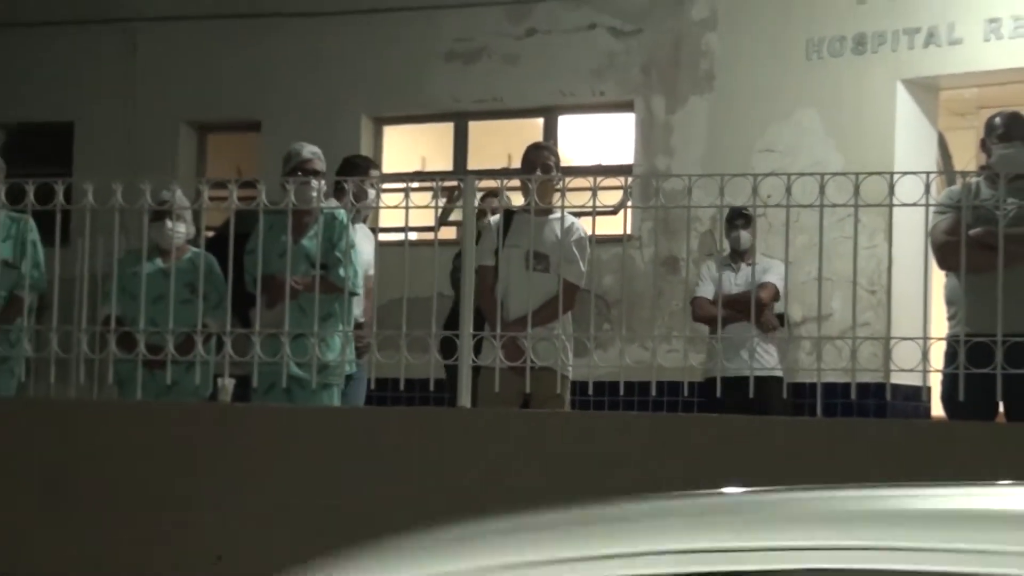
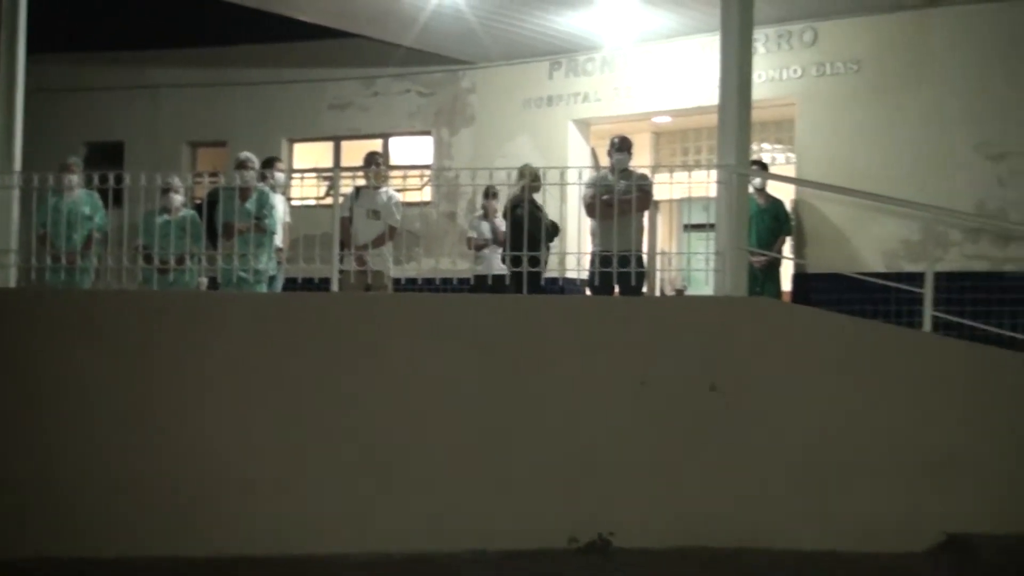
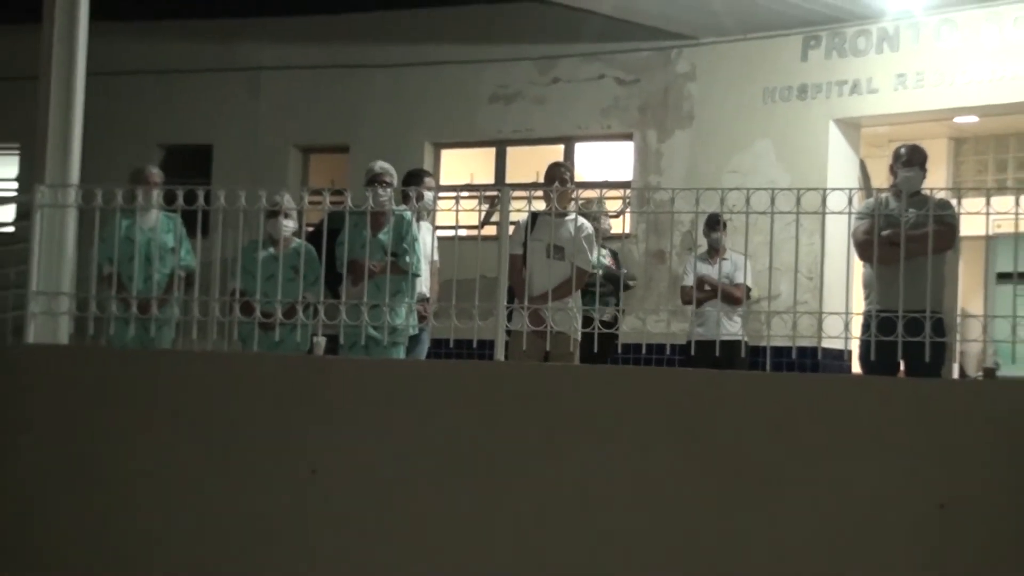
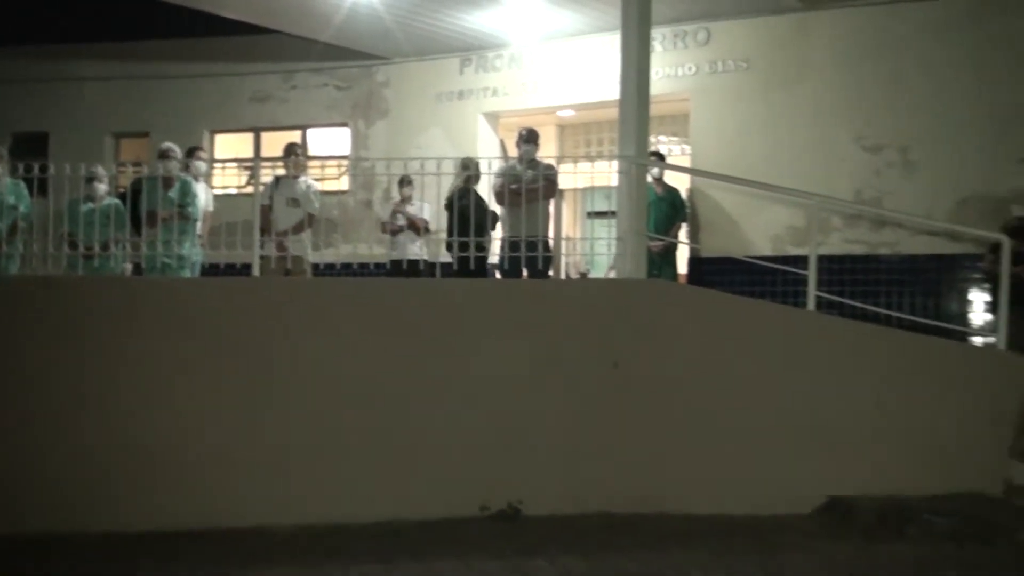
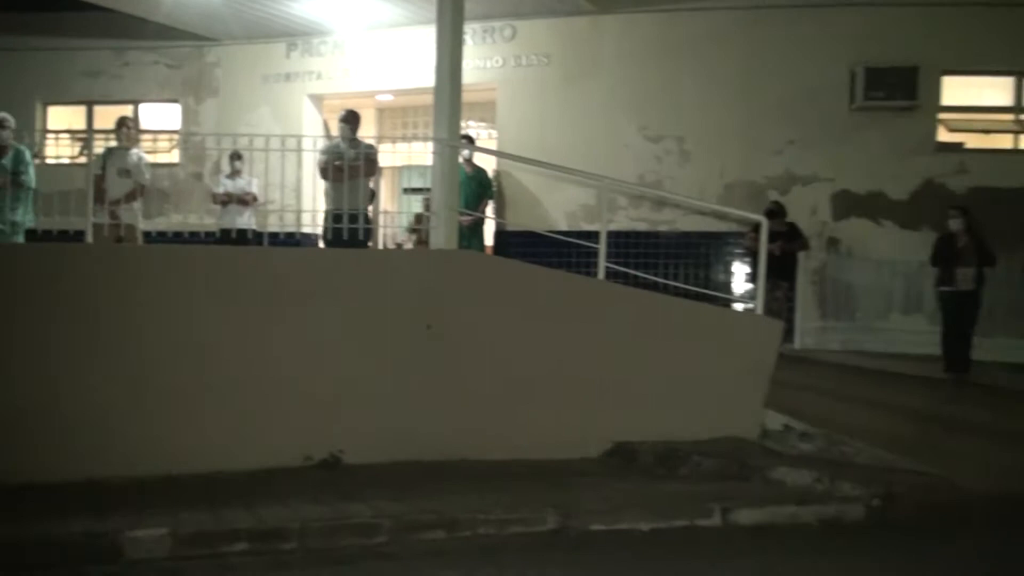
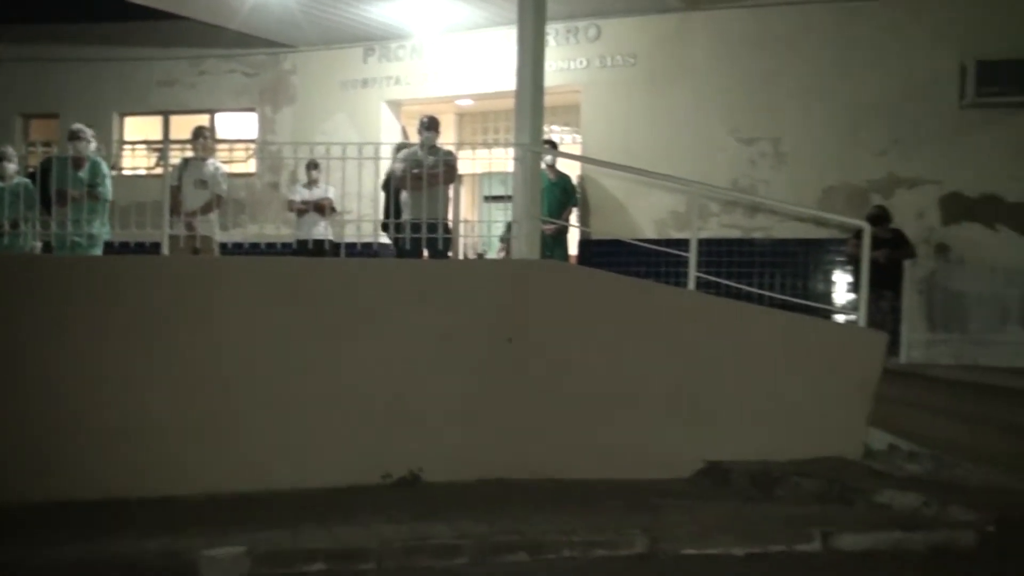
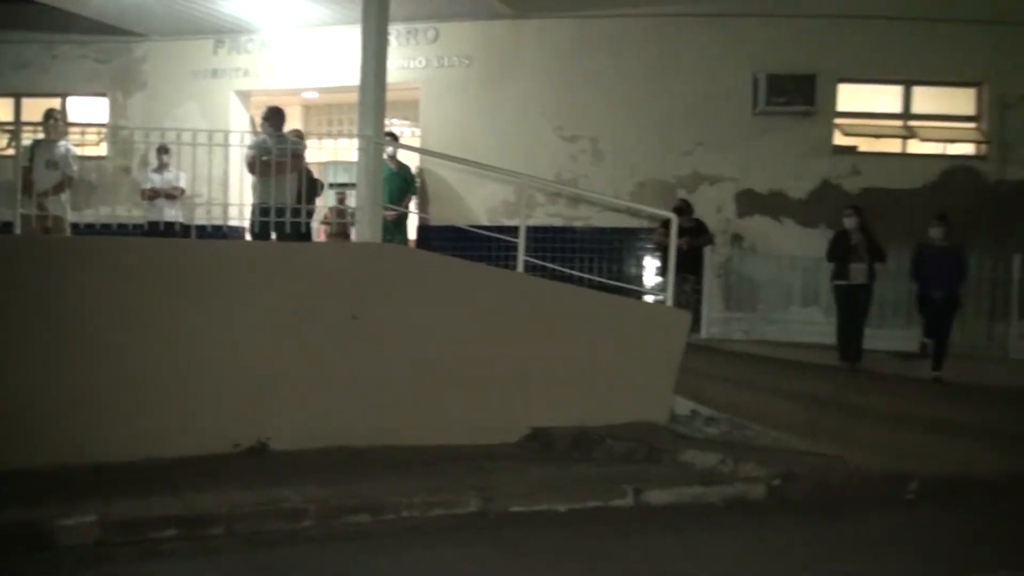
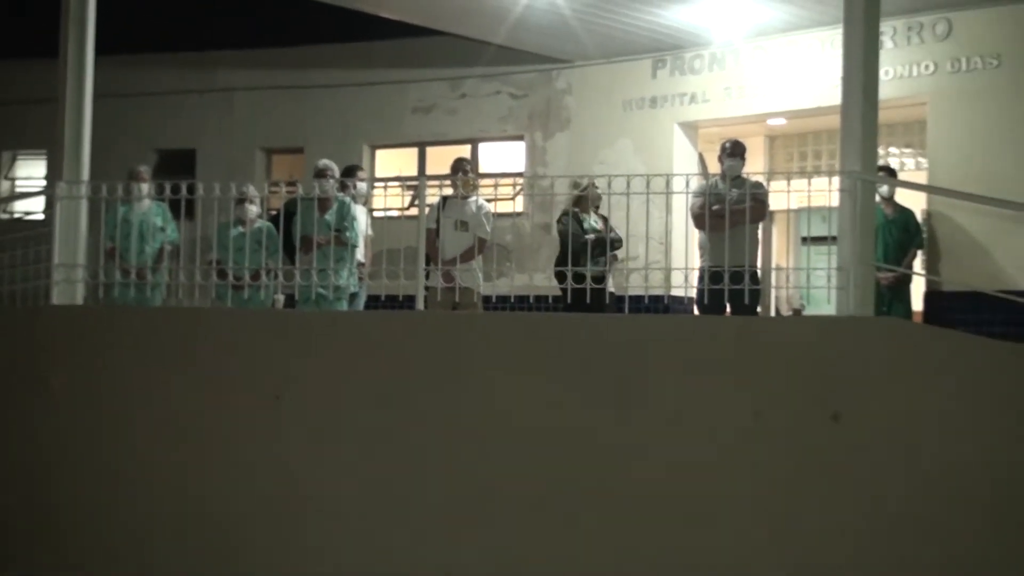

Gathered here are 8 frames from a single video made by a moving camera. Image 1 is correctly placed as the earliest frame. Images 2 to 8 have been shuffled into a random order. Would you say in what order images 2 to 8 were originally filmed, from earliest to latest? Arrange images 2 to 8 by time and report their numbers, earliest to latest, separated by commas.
3, 8, 2, 4, 6, 5, 7
